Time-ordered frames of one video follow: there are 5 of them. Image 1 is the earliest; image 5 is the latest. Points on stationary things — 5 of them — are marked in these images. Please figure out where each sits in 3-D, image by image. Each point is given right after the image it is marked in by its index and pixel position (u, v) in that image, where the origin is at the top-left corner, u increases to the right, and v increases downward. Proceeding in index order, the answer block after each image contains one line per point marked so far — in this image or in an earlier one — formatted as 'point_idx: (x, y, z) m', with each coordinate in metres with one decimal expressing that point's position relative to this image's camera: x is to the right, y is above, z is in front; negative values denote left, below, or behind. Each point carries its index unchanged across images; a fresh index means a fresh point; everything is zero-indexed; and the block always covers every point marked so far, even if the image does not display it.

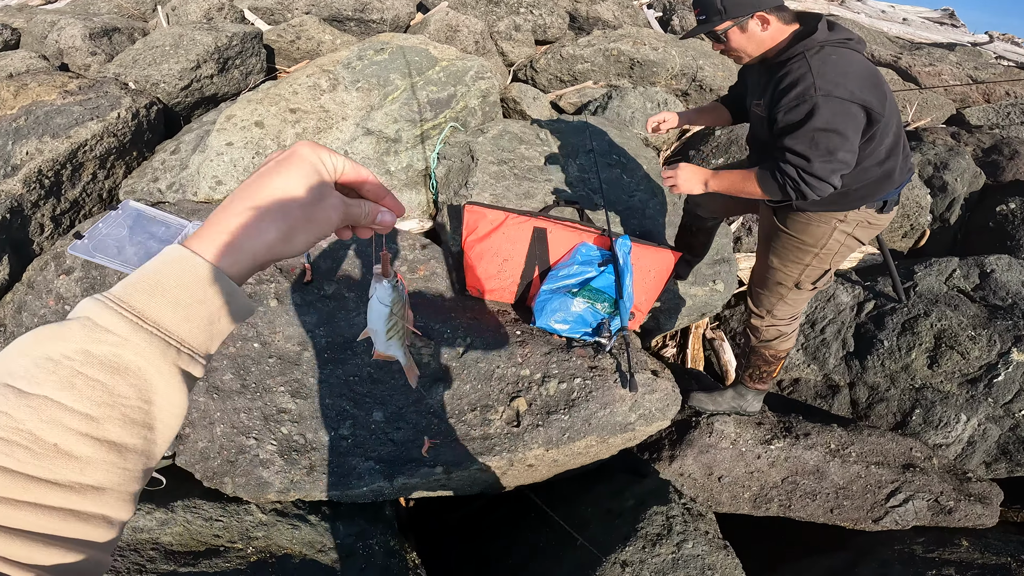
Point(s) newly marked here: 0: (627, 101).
0: (+1.9, +3.0, +8.3) m
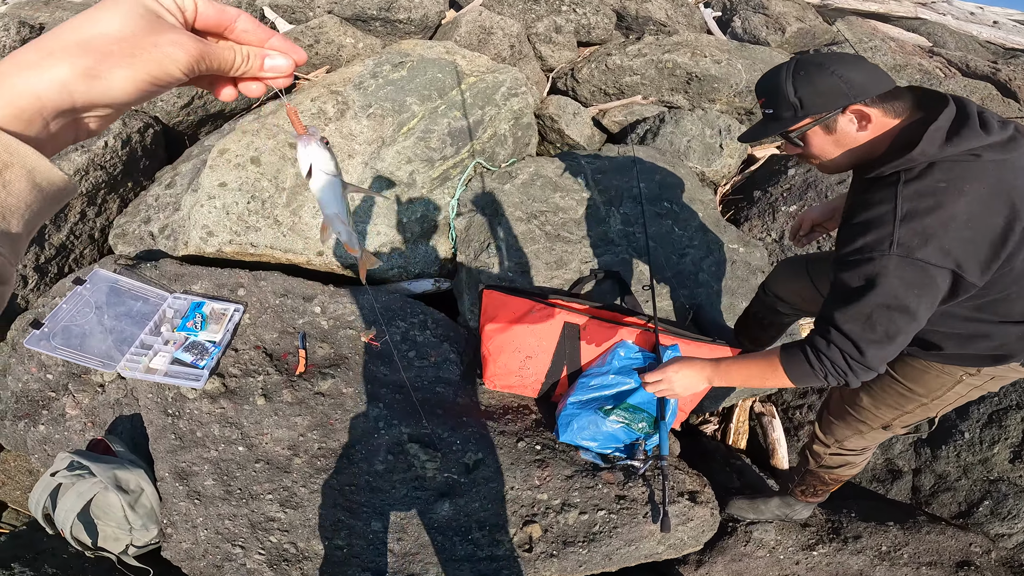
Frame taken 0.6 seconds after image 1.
0: (+2.4, +2.2, +7.3) m
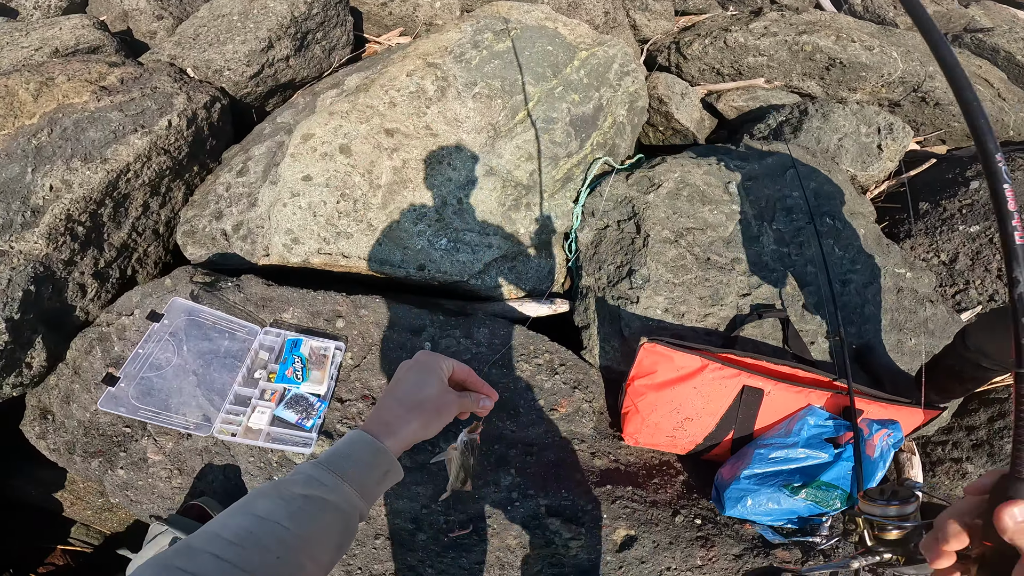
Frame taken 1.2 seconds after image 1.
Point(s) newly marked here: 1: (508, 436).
0: (+3.8, +2.0, +6.2) m
1: (0.0, -1.1, +3.8) m
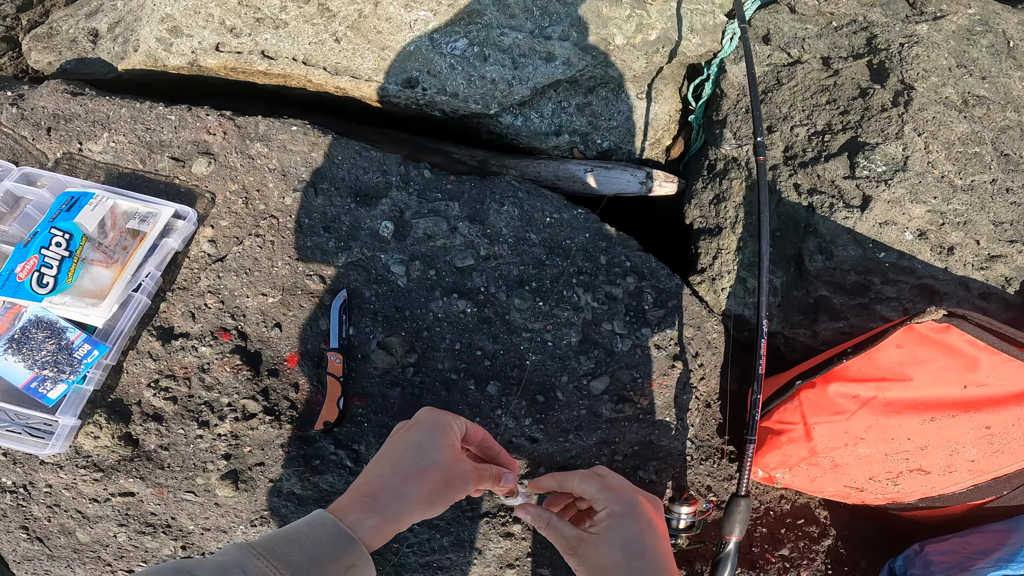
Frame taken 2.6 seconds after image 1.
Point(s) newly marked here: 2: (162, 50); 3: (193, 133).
0: (+4.4, +2.1, +3.7) m
1: (+0.1, -0.6, +1.7) m
2: (-1.6, +1.1, +2.4) m
3: (-1.1, +0.6, +1.9) m
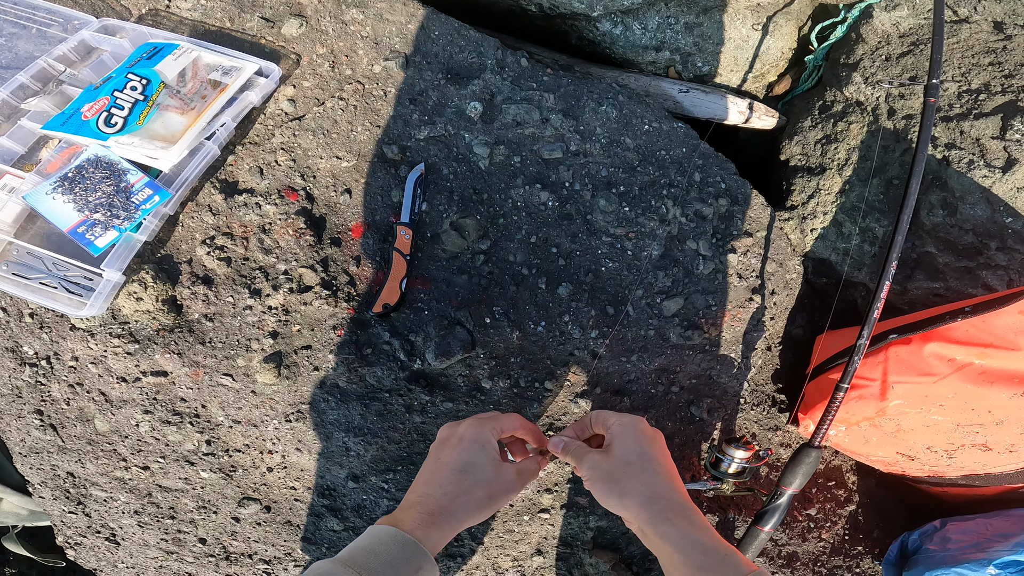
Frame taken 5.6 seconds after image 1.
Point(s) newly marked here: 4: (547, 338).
0: (+5.0, +1.7, +3.6) m
1: (+0.3, -0.3, +1.7) m
2: (-1.1, +1.7, +2.3) m
3: (-0.7, +1.0, +1.8) m
4: (+0.1, -0.2, +1.7) m
